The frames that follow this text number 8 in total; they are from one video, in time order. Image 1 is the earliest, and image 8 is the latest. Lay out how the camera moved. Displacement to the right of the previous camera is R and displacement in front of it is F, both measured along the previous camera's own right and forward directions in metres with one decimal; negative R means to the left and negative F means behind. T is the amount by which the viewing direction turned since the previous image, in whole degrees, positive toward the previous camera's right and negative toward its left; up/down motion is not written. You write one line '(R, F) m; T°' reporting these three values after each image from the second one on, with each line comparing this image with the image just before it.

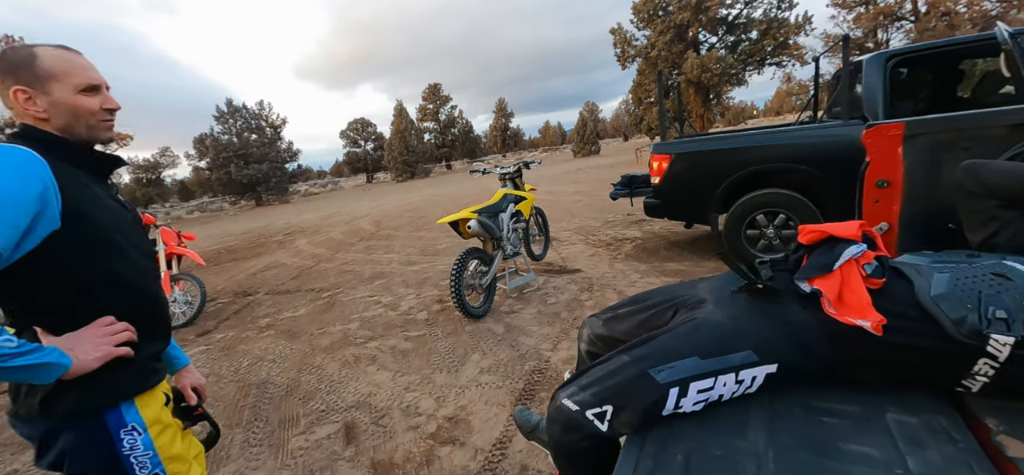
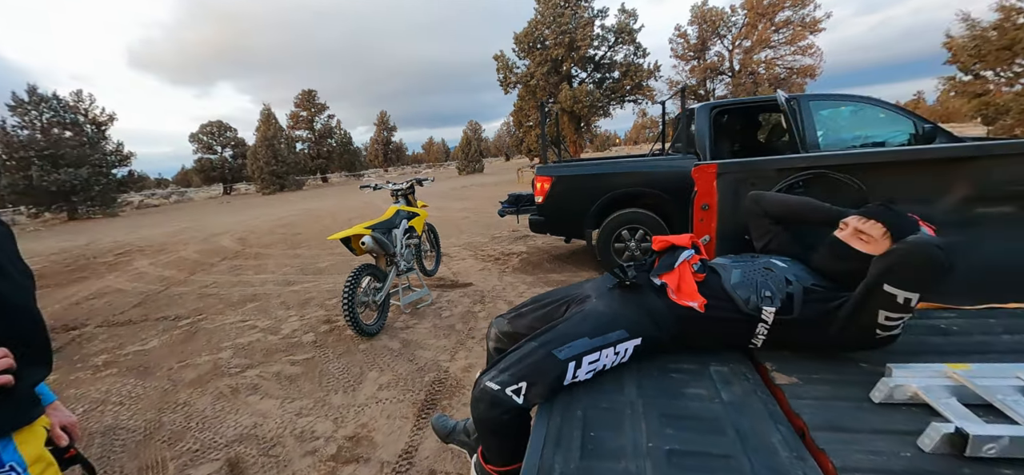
(-0.1, -0.2) m; +17°
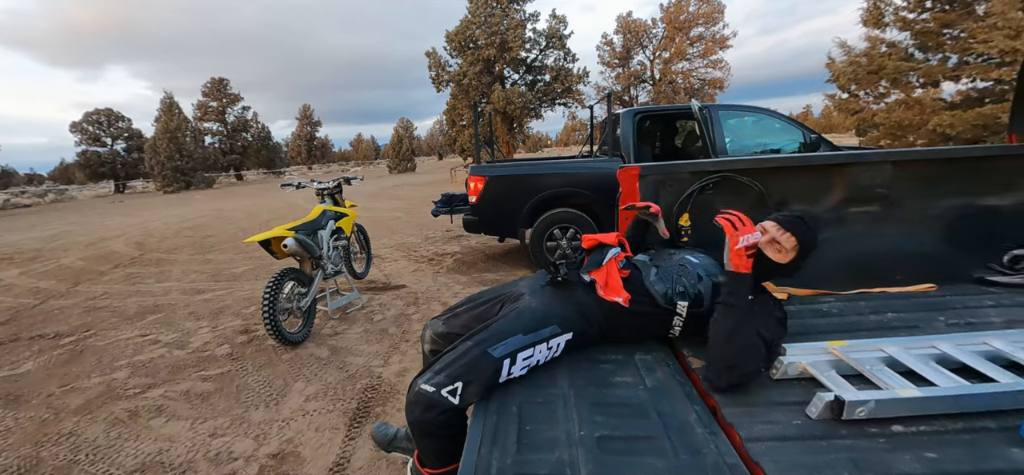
(0.0, 0.0) m; +9°
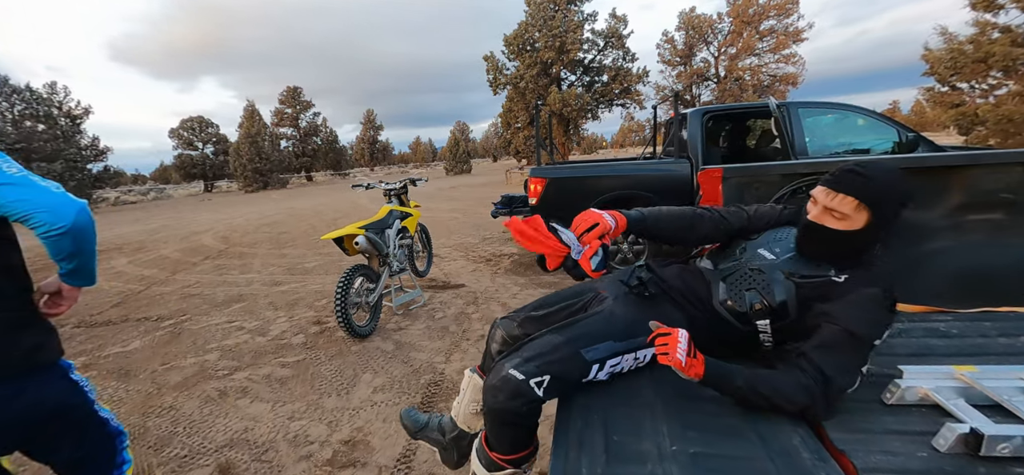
(-0.1, 0.0) m; -7°
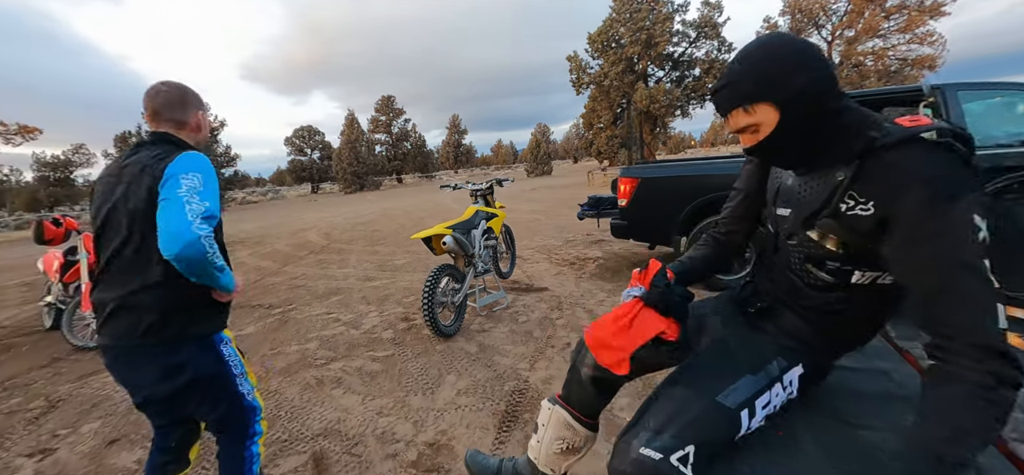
(-0.1, +0.2) m; -11°
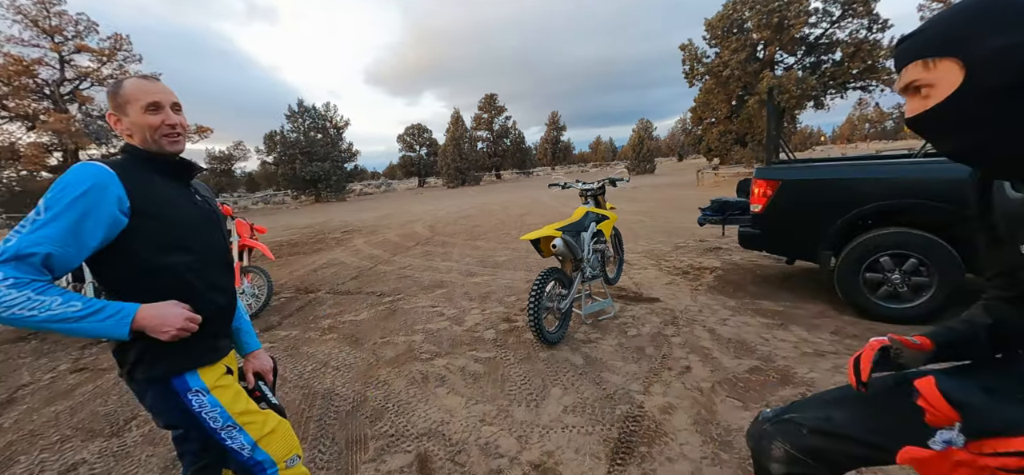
(-0.2, +0.2) m; -13°
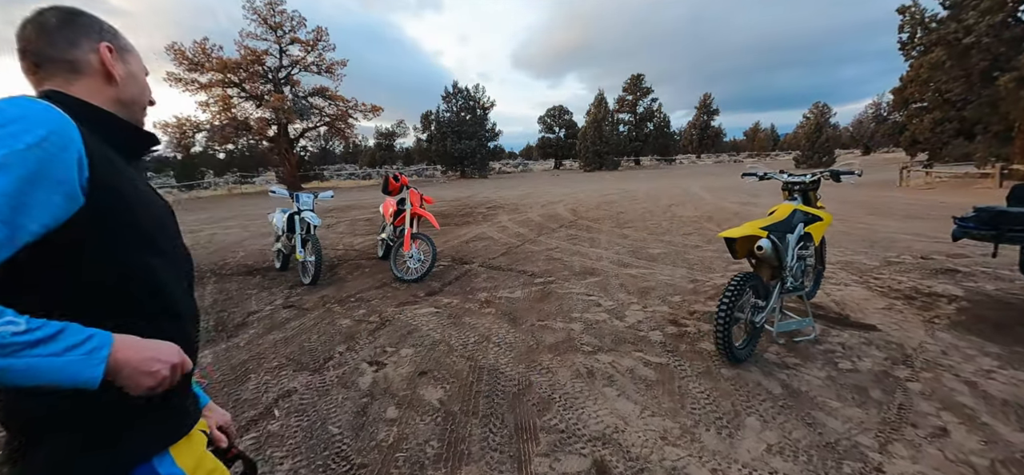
(-0.5, +0.2) m; -16°
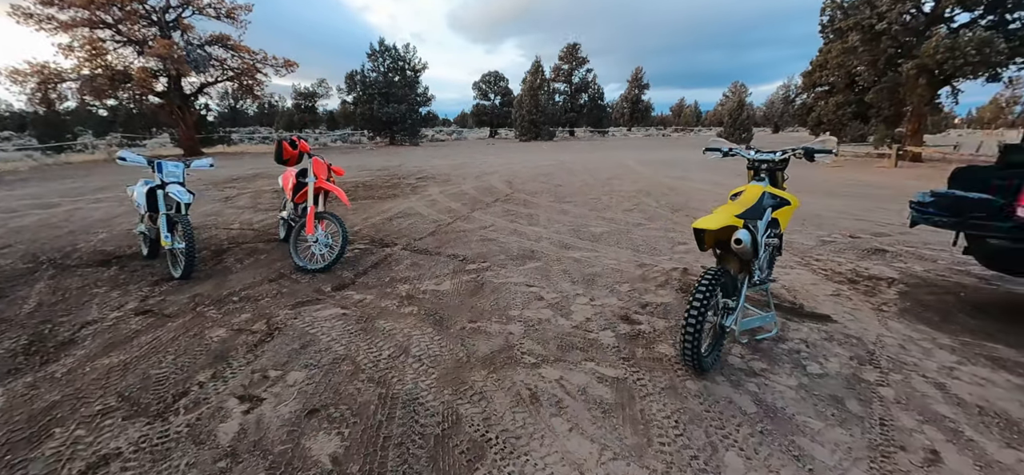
(+0.1, +0.7) m; +9°
